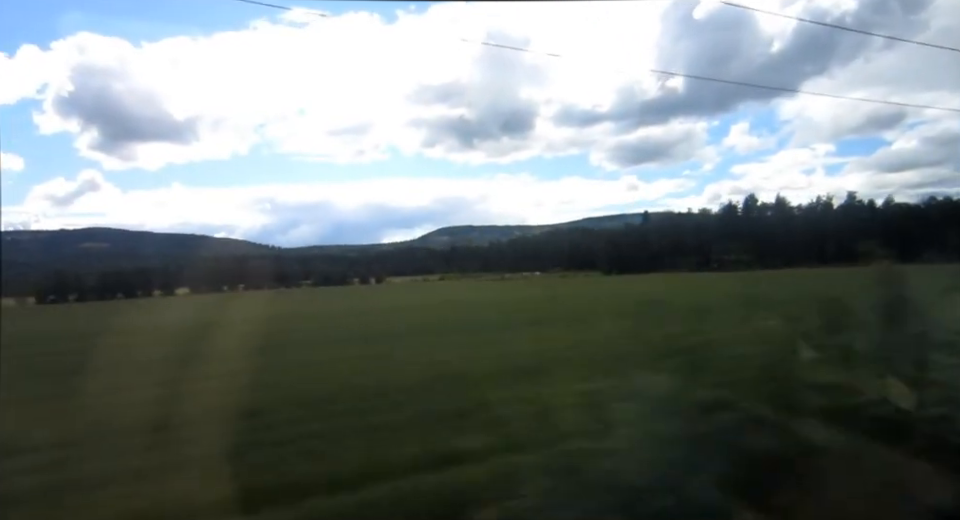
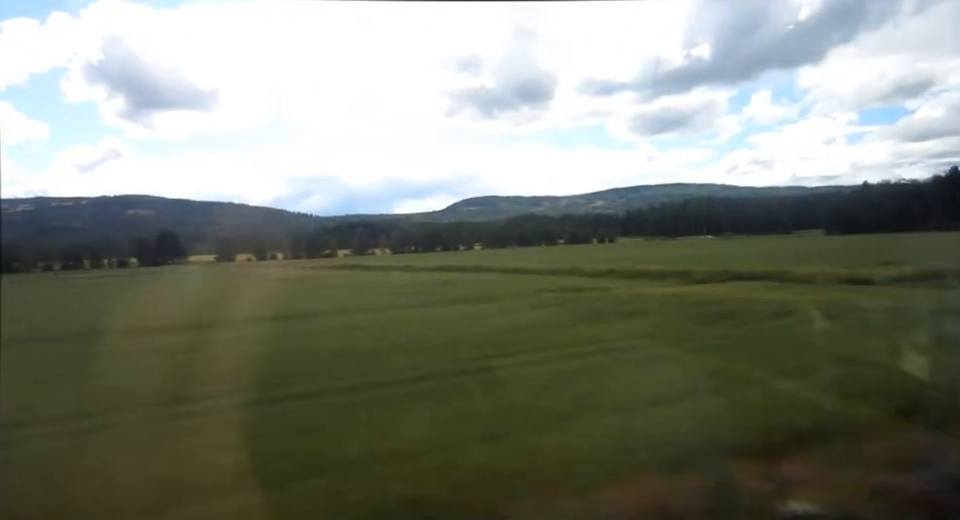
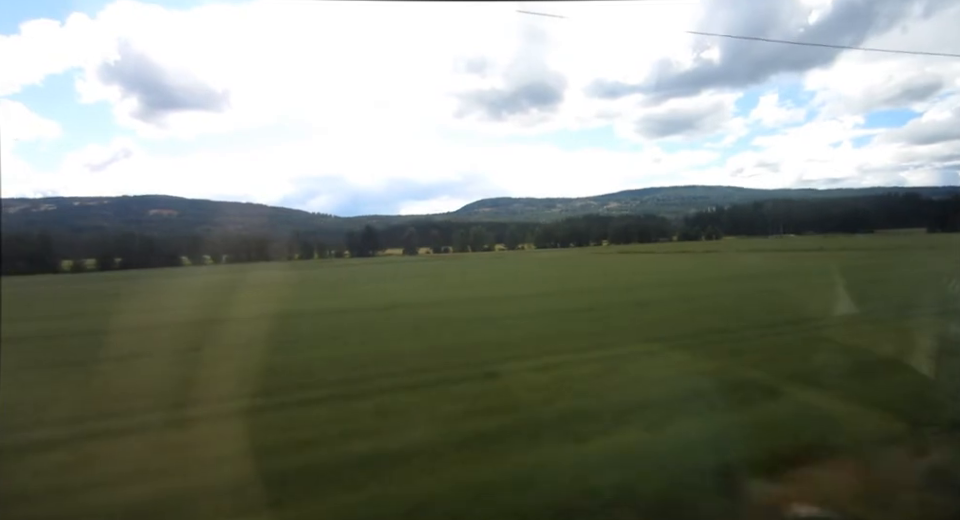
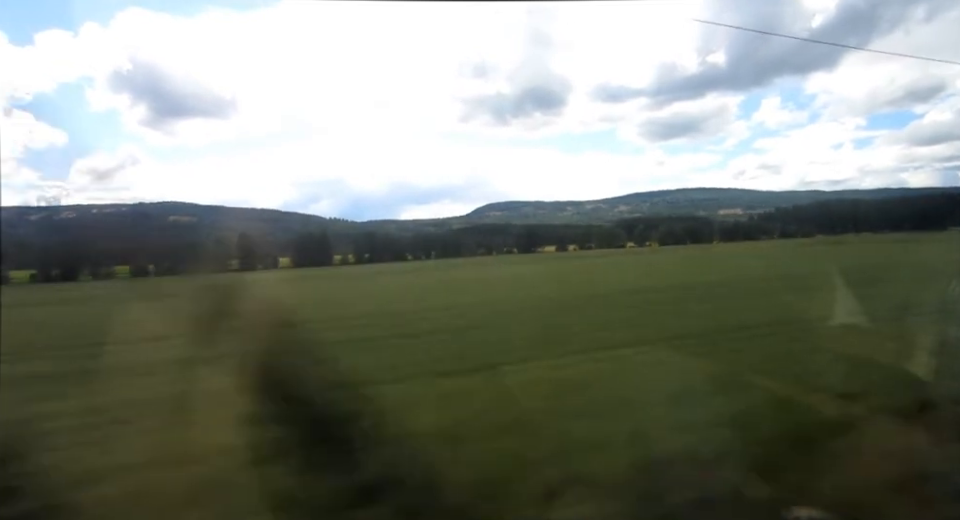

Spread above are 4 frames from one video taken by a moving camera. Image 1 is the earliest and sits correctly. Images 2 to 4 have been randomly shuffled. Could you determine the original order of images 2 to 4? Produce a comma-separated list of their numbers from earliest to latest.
2, 3, 4
